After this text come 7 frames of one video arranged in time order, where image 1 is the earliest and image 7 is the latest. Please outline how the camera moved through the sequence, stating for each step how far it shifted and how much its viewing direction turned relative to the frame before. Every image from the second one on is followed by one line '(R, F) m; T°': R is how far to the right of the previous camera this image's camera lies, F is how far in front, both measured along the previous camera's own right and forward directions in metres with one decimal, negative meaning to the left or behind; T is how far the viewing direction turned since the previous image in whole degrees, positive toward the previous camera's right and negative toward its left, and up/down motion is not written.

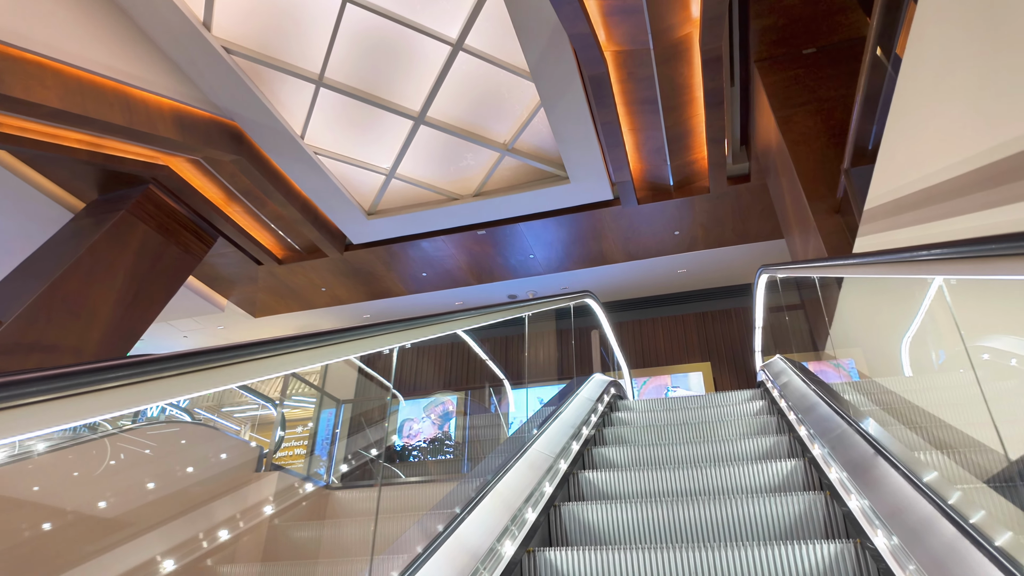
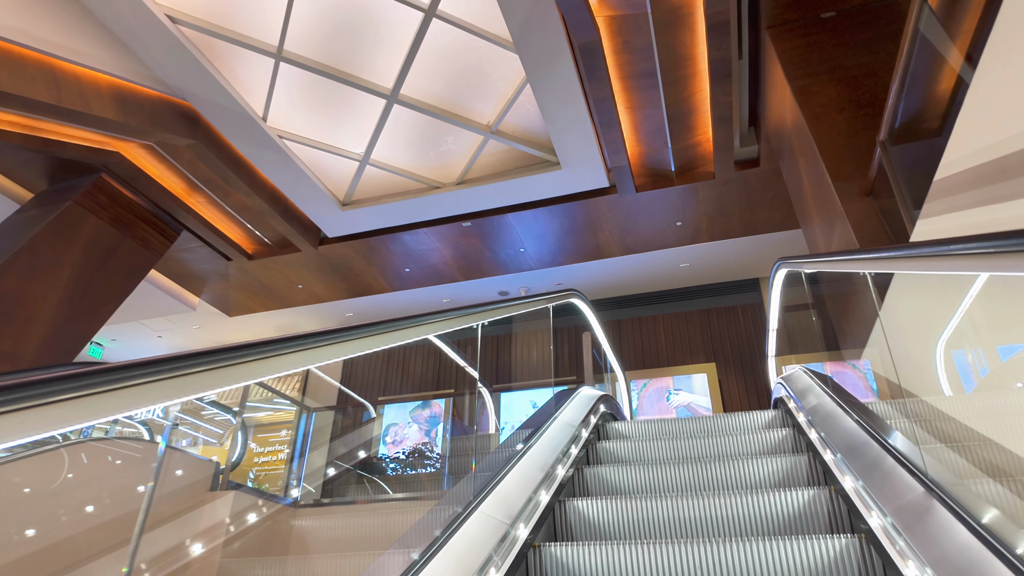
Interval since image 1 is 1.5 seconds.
(+0.2, +0.6) m; 0°
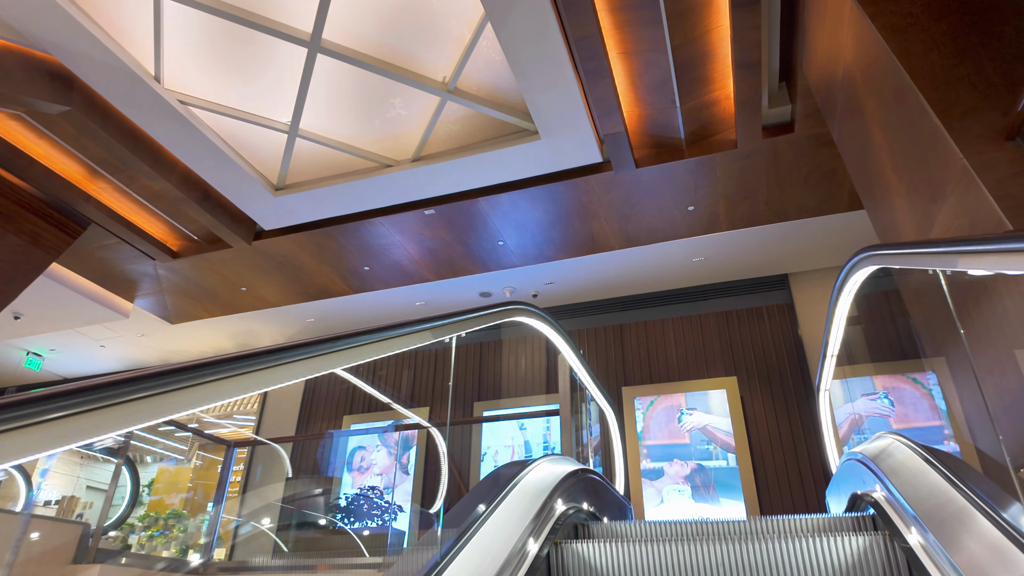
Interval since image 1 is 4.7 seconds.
(+0.4, +1.3) m; -1°
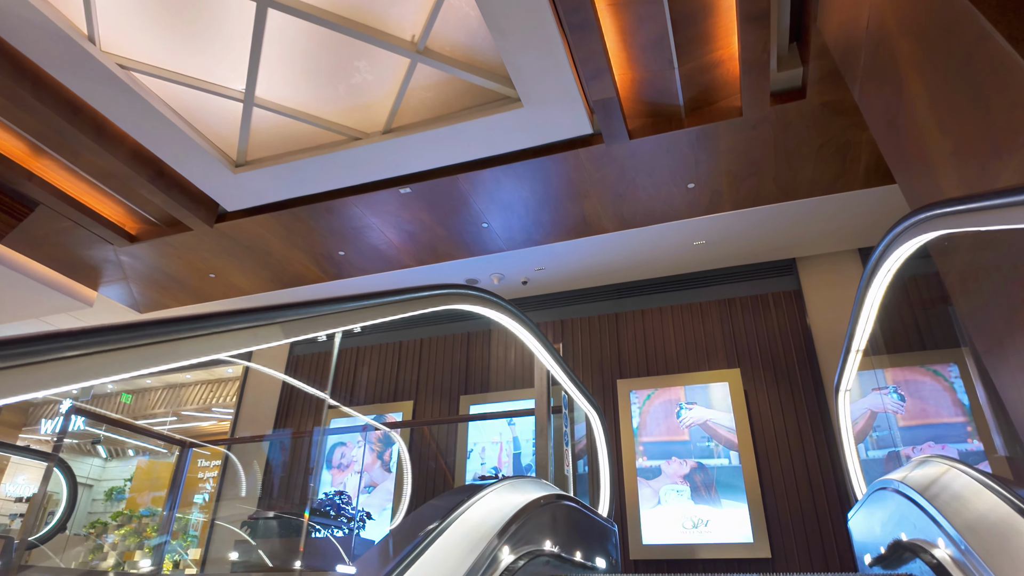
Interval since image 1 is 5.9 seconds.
(+0.2, +0.5) m; 0°
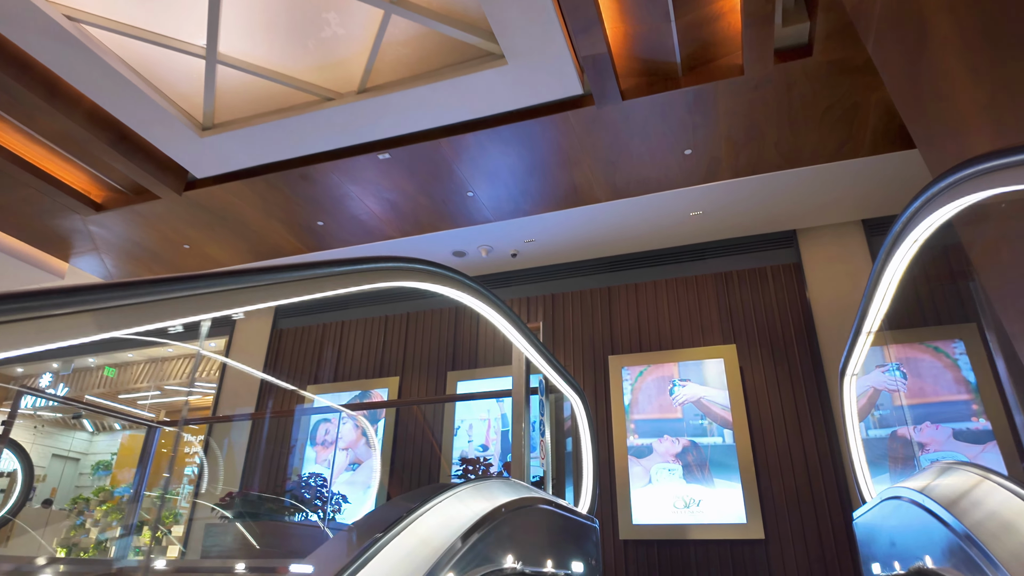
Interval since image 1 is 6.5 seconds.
(+0.1, +0.3) m; 0°
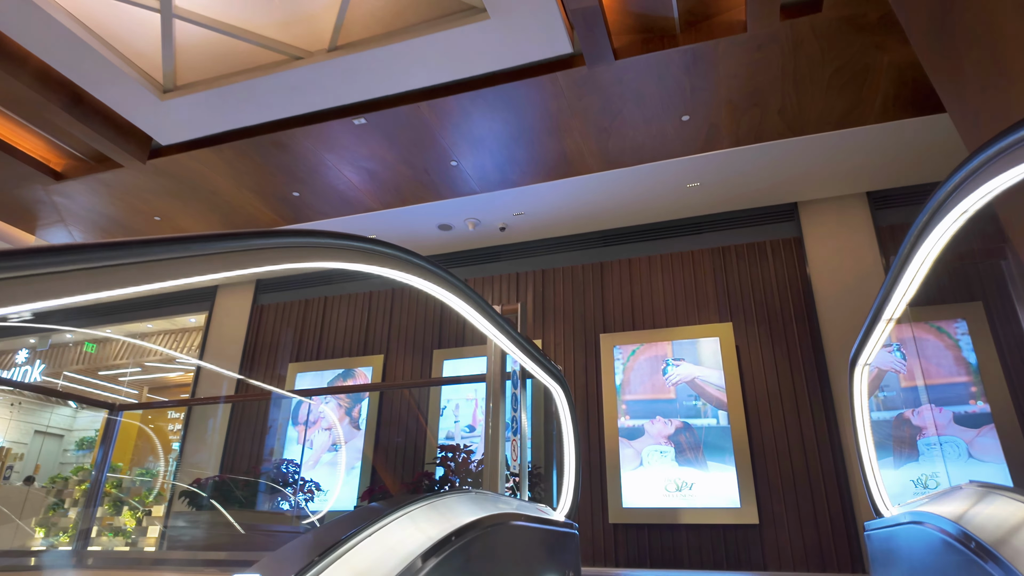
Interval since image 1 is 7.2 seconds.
(+0.1, +0.3) m; 0°
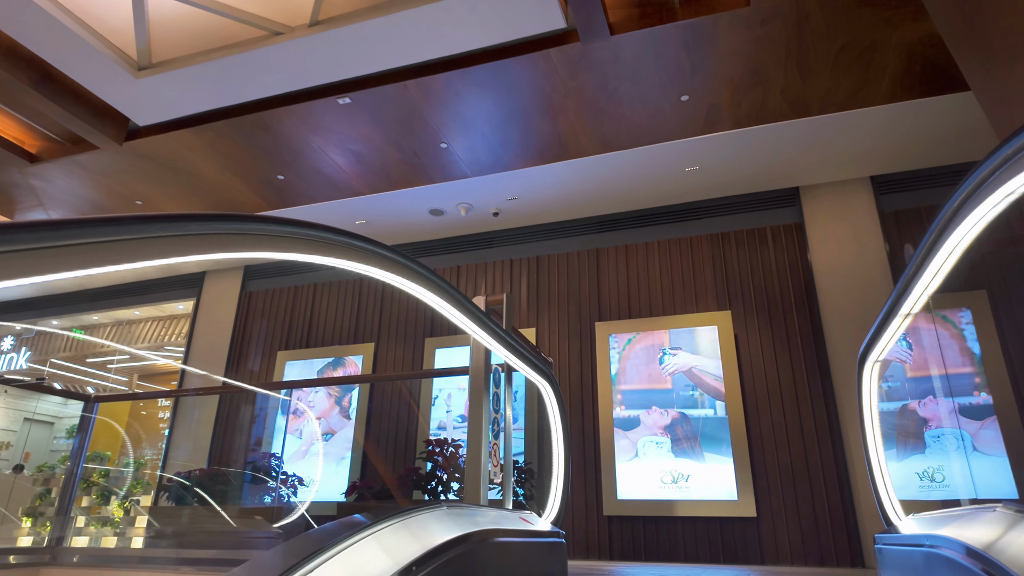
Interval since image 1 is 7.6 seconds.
(0.0, +0.2) m; 0°
